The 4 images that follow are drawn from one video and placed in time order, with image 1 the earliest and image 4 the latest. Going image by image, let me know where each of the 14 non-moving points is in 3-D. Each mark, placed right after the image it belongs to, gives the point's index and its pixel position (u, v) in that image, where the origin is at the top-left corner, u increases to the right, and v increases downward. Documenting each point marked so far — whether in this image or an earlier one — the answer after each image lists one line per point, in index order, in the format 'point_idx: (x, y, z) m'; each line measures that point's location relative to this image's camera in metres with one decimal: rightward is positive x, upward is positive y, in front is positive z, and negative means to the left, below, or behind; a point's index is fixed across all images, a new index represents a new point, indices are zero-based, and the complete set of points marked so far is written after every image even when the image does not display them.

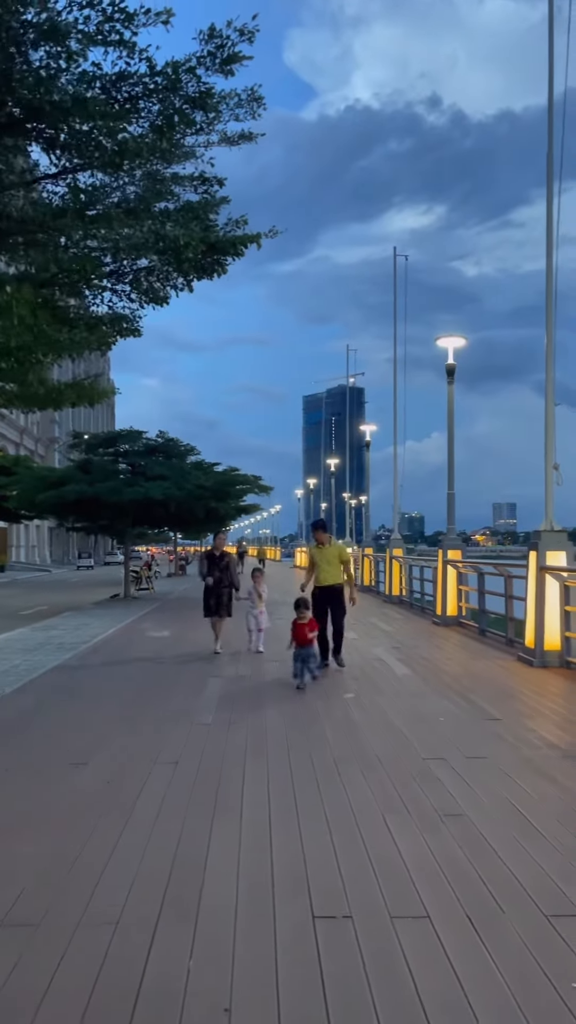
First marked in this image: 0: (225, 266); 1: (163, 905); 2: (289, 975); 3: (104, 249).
0: (-0.6, +2.4, +8.2) m
1: (-0.6, -2.0, +4.3) m
2: (0.0, -2.0, +3.6) m
3: (-1.6, +2.4, +7.5) m
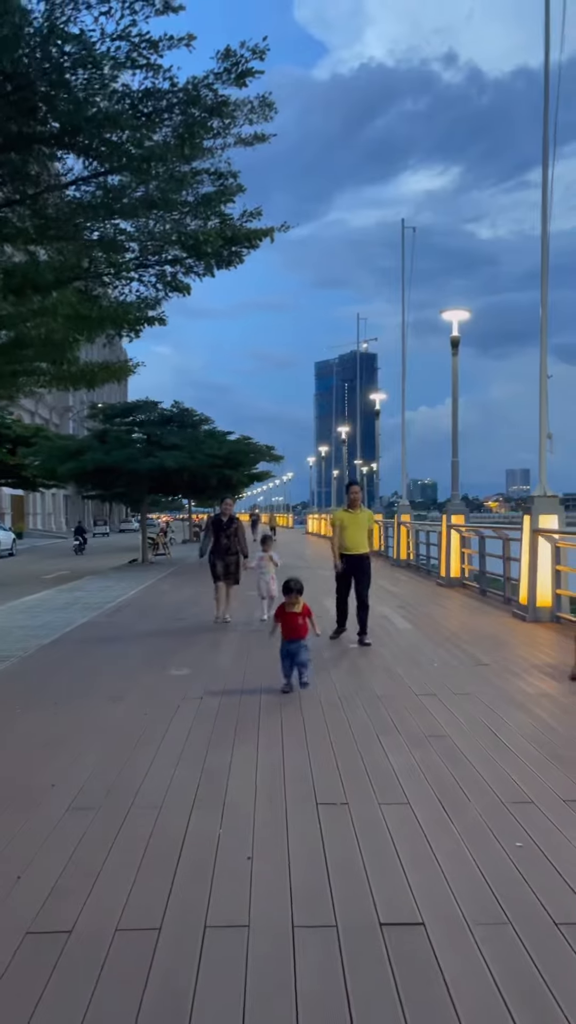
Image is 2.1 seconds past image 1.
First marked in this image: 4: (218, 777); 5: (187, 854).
0: (-0.5, +2.8, +9.0) m
1: (-0.6, -1.8, +5.3) m
2: (+0.1, -1.8, +4.6) m
3: (-1.6, +2.7, +8.3) m
4: (-0.5, -1.8, +5.7) m
5: (-0.5, -1.8, +4.5) m
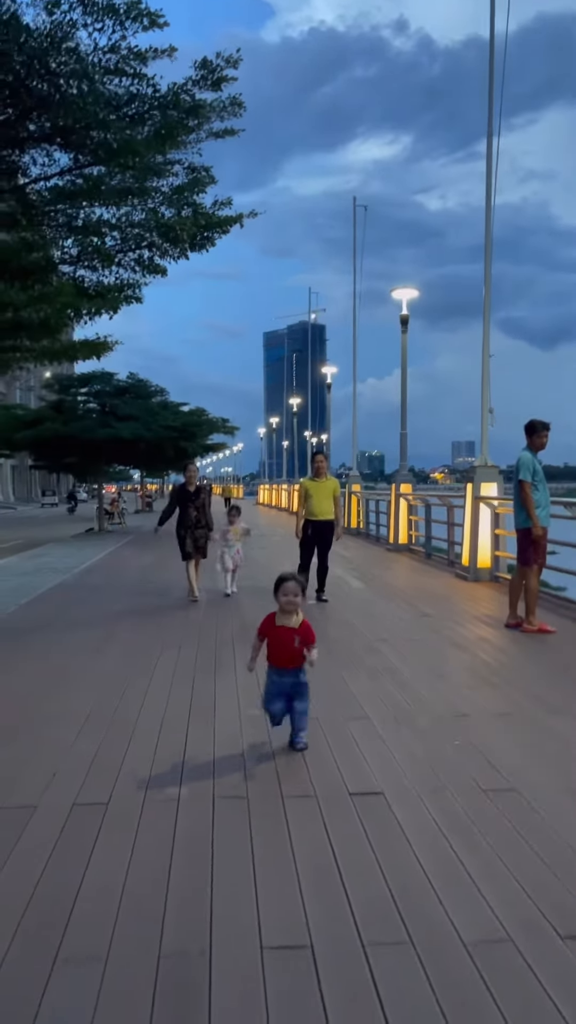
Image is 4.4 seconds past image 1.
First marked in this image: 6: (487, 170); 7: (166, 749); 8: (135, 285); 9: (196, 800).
0: (-0.9, +3.2, +9.8) m
1: (-0.7, -1.6, +6.2) m
2: (-0.1, -1.6, +5.6) m
3: (-1.9, +3.1, +9.0) m
4: (-0.7, -1.6, +6.7) m
5: (-0.7, -1.6, +5.5) m
6: (+3.9, +6.8, +16.6) m
7: (-0.8, -1.6, +5.7) m
8: (-1.8, +2.6, +9.7) m
9: (-0.5, -1.7, +4.8) m
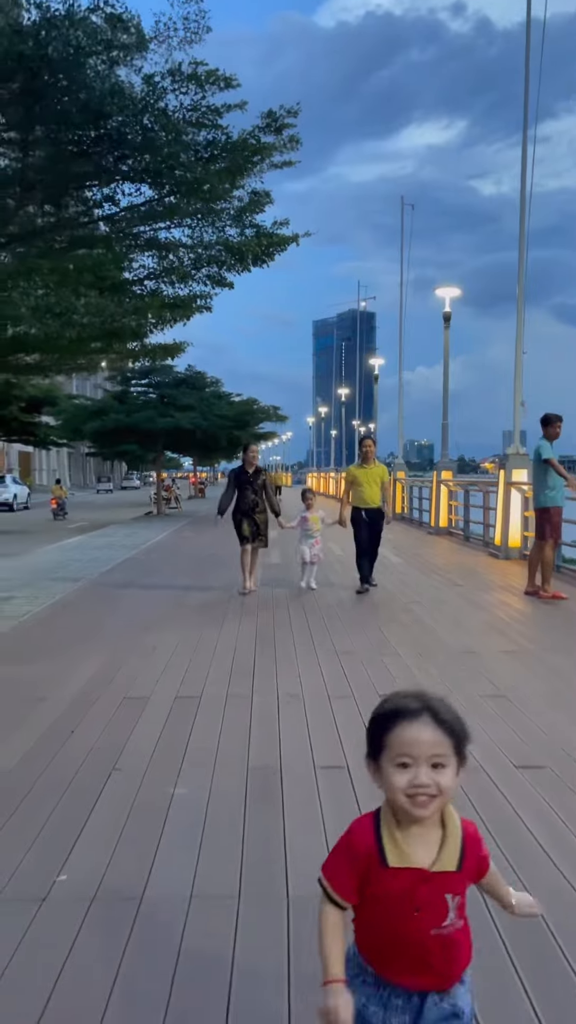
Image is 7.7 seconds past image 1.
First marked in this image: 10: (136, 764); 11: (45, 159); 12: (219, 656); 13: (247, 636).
0: (-0.2, +3.4, +11.3) m
1: (-0.3, -1.3, +7.8) m
2: (+0.3, -1.4, +7.1) m
3: (-1.3, +3.3, +10.6) m
4: (-0.2, -1.3, +8.2) m
5: (-0.3, -1.4, +7.0) m
6: (+5.0, +7.1, +17.7) m
7: (-0.4, -1.4, +7.3) m
8: (-1.1, +2.9, +11.3) m
9: (-0.2, -1.5, +6.4) m
10: (-0.9, -1.5, +5.1) m
11: (-2.7, +3.9, +9.2) m
12: (-0.6, -1.3, +7.8) m
13: (-0.4, -1.3, +9.0) m
